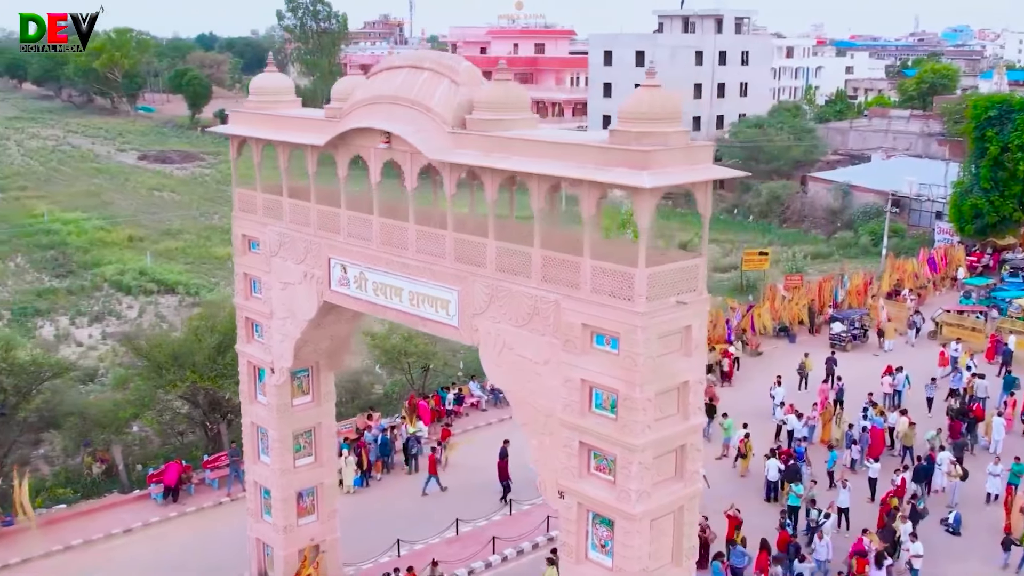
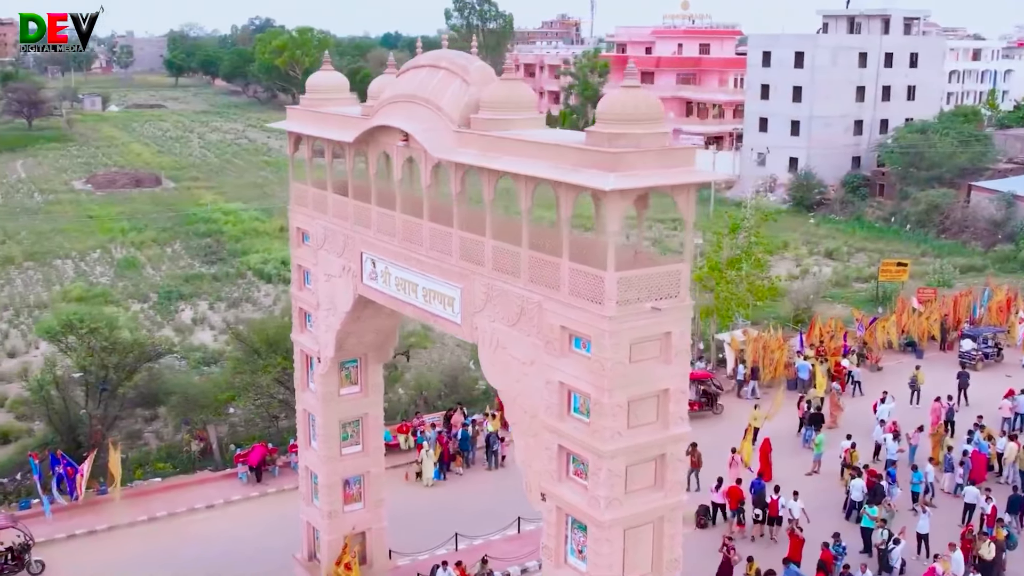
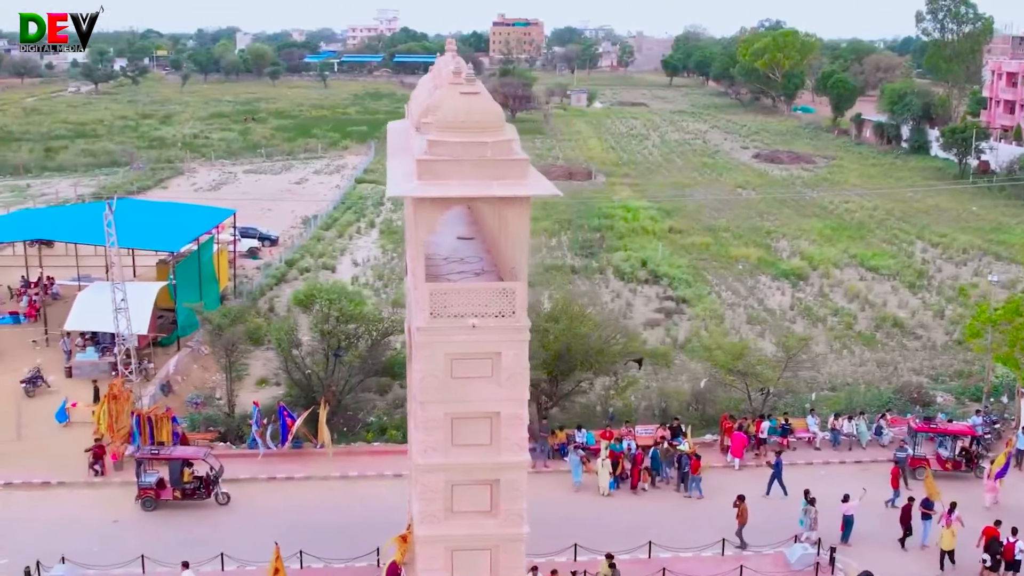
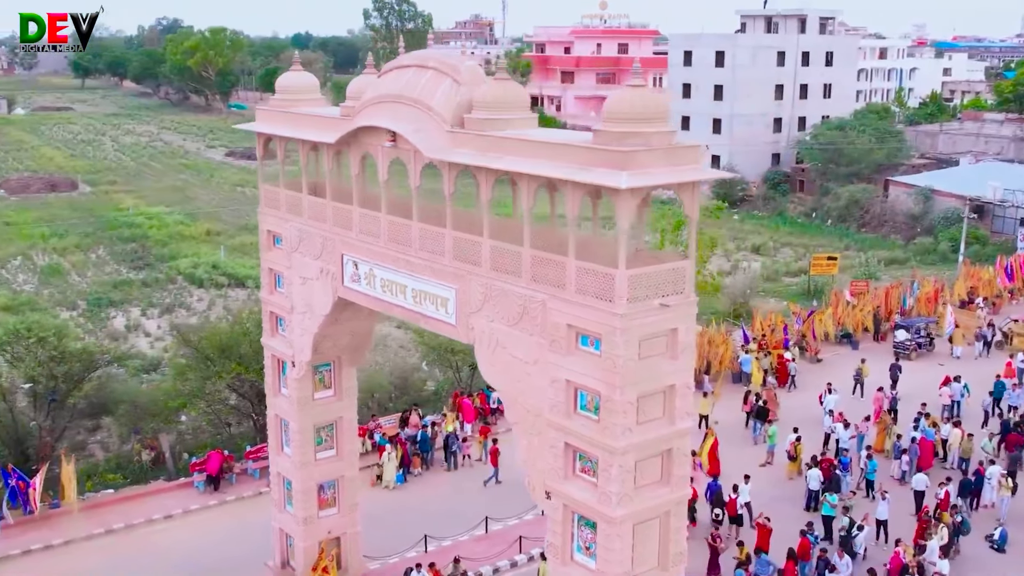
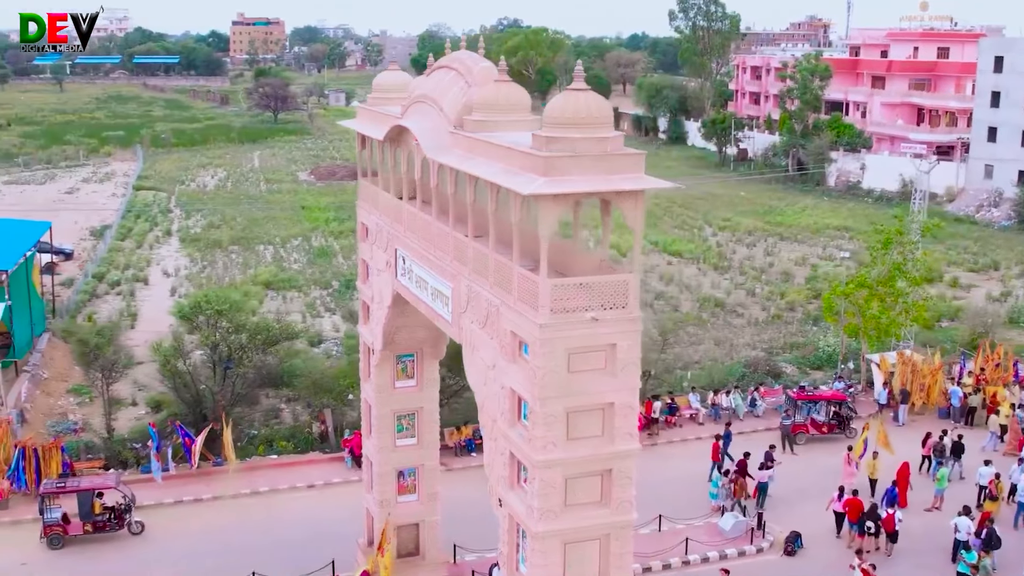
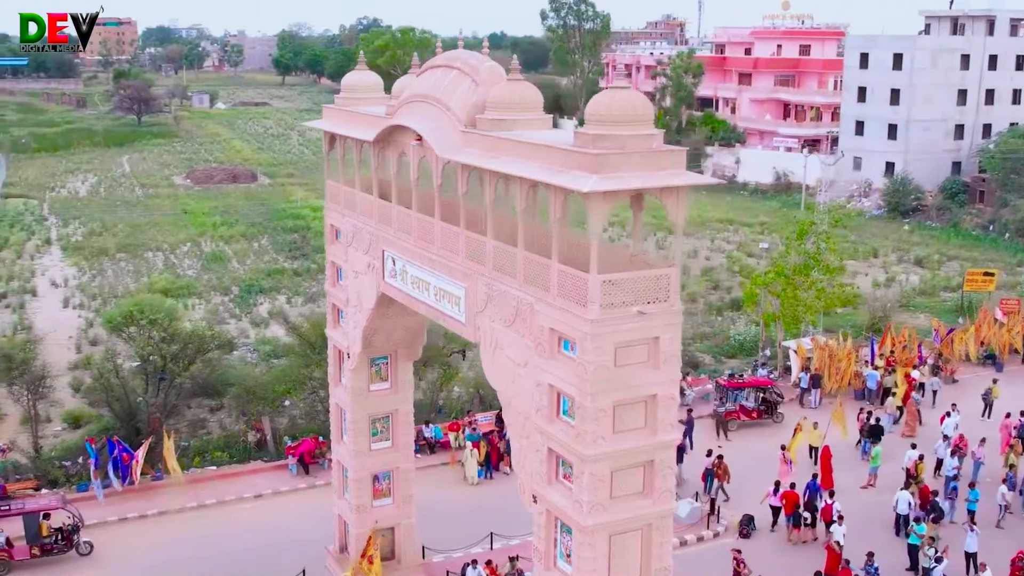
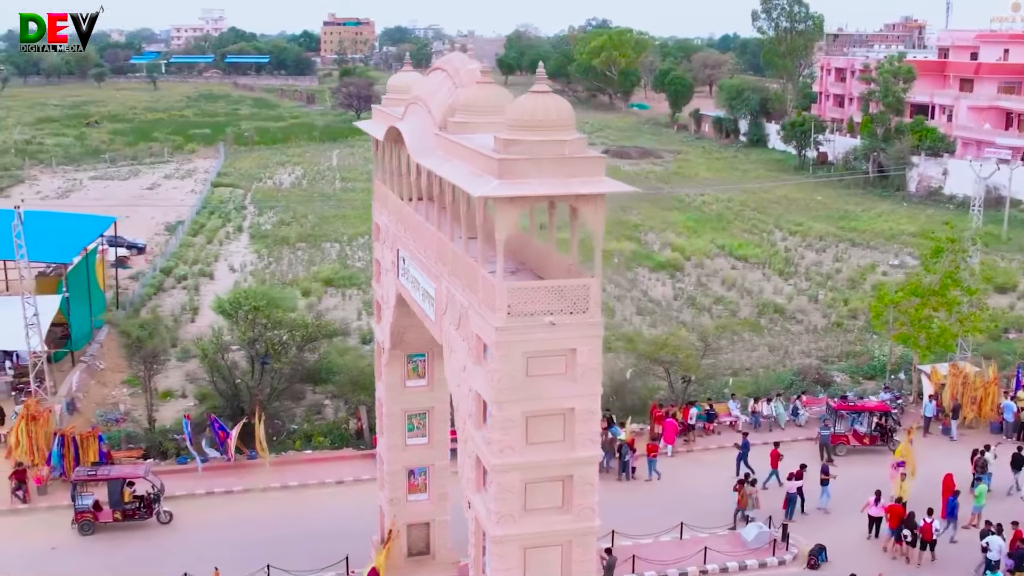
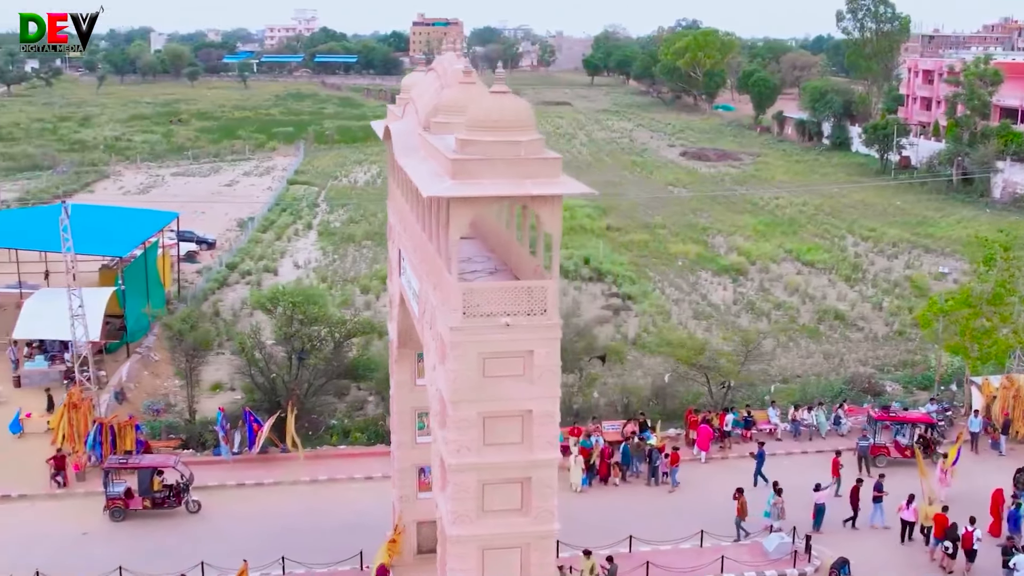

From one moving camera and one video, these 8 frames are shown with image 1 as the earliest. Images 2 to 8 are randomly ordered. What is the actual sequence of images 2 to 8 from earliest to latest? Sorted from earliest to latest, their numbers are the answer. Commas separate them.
4, 2, 6, 5, 7, 8, 3
